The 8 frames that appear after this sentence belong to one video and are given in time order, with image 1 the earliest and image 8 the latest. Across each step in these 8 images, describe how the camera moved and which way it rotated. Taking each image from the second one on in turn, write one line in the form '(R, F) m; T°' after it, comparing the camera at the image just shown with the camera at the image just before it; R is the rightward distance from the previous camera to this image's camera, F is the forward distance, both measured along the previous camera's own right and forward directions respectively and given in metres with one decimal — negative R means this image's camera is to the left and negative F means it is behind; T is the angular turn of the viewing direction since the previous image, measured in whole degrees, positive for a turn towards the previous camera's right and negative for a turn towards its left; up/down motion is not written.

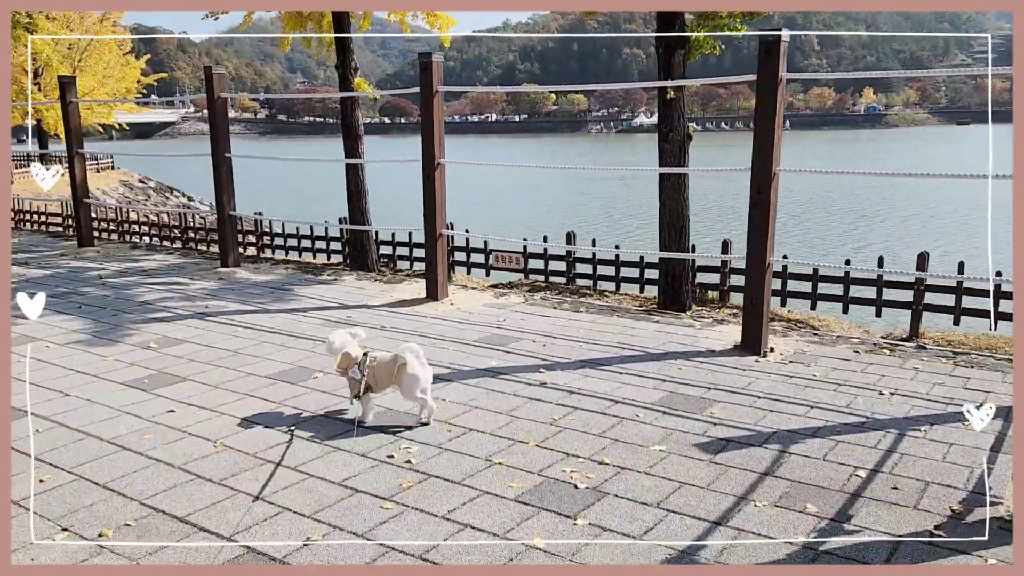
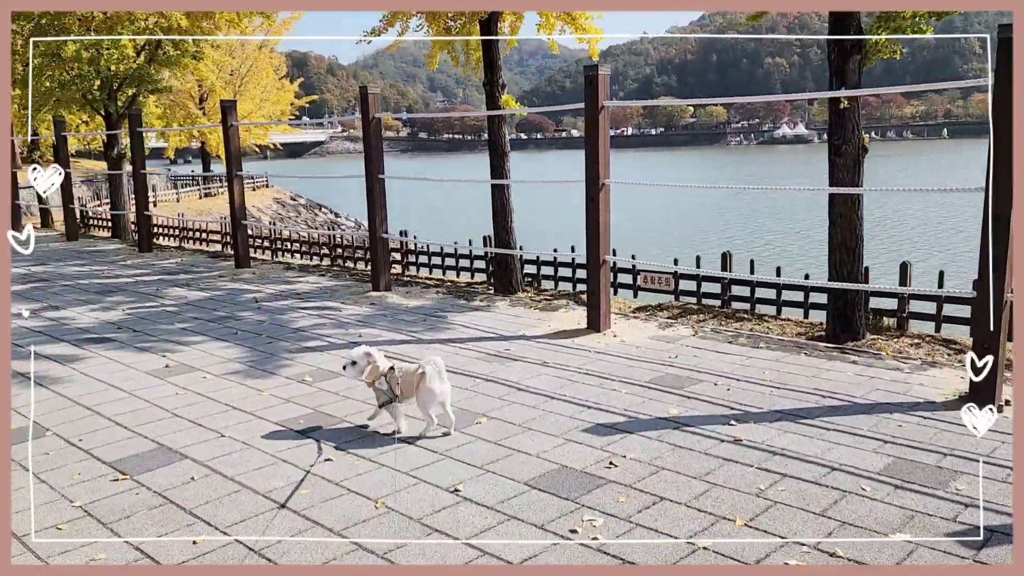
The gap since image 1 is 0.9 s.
(-0.2, +0.4) m; -9°
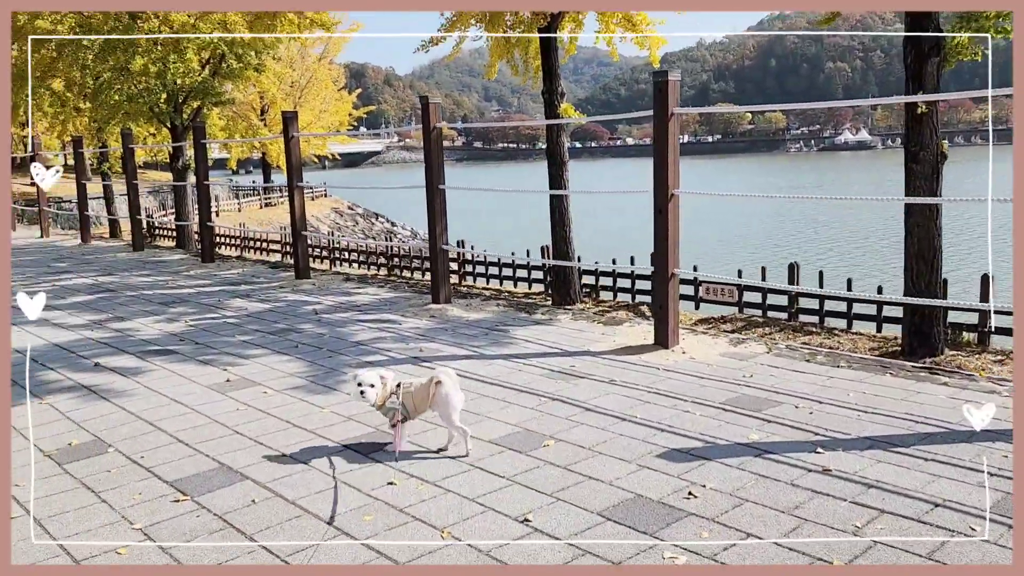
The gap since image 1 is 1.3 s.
(-0.1, +0.1) m; -4°
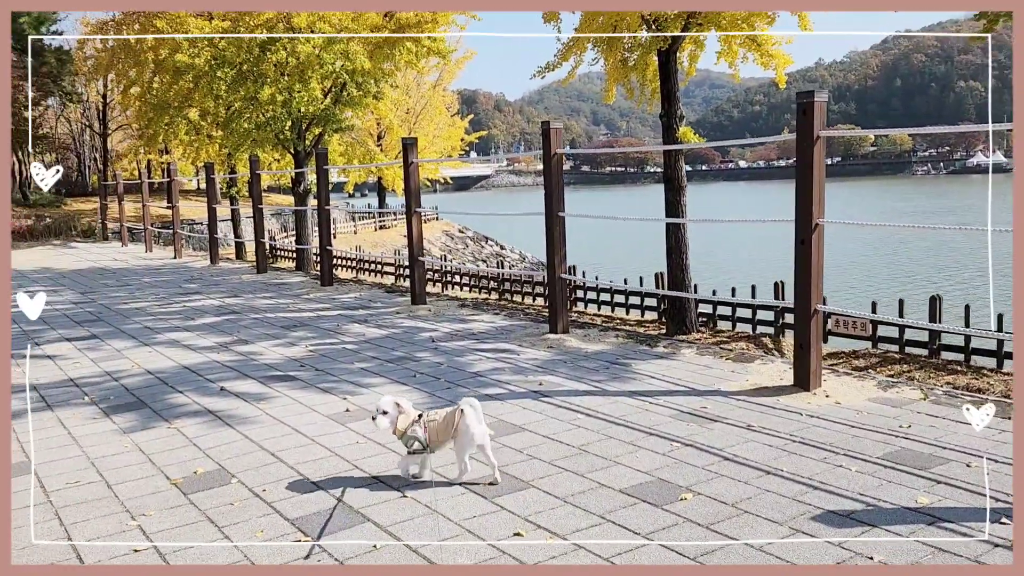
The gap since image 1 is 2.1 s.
(-0.1, +0.2) m; -7°
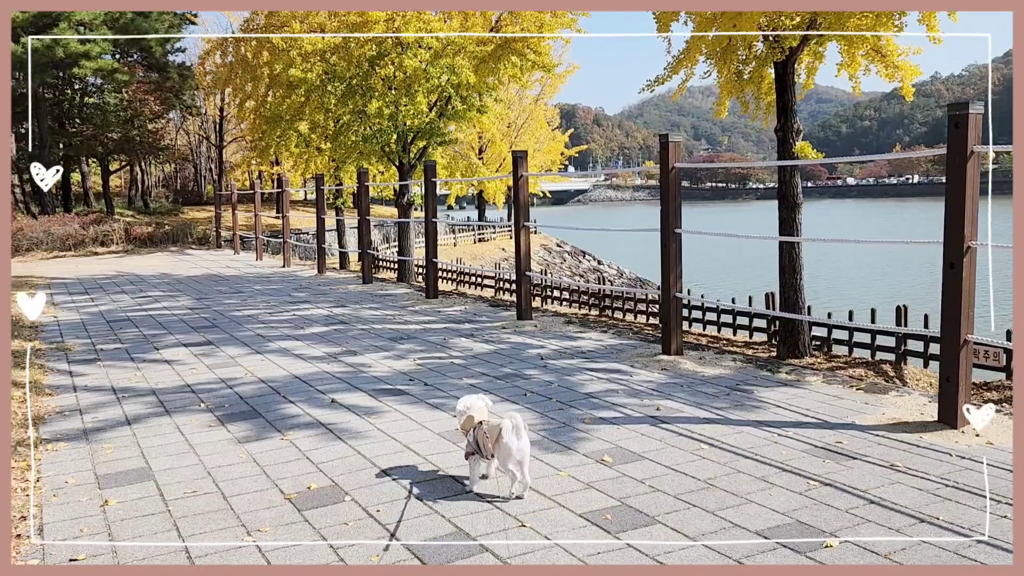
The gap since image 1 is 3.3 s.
(-0.1, +0.1) m; -6°
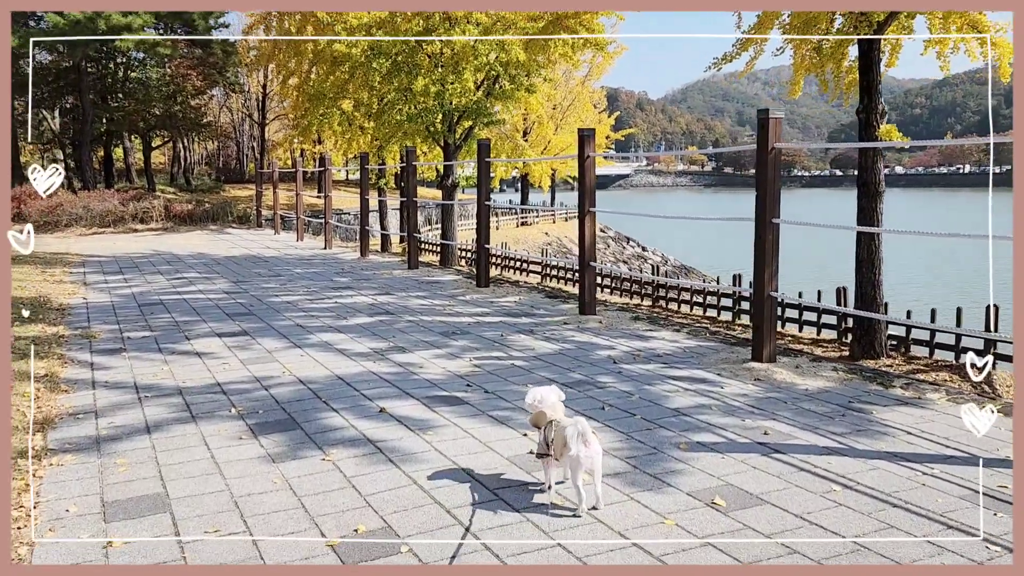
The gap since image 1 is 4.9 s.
(-0.2, +0.6) m; -3°
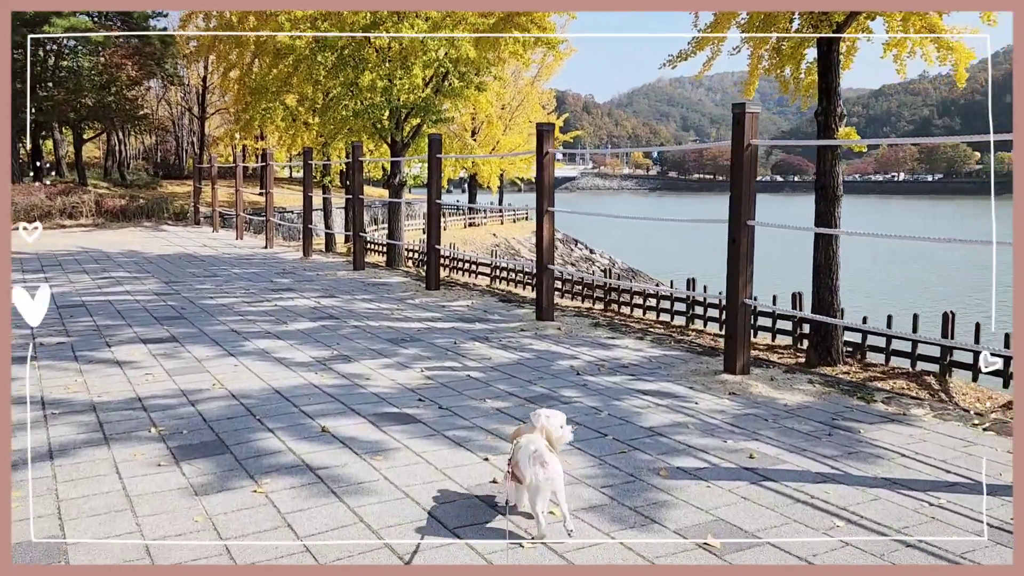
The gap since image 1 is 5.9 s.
(-0.1, +0.4) m; +4°
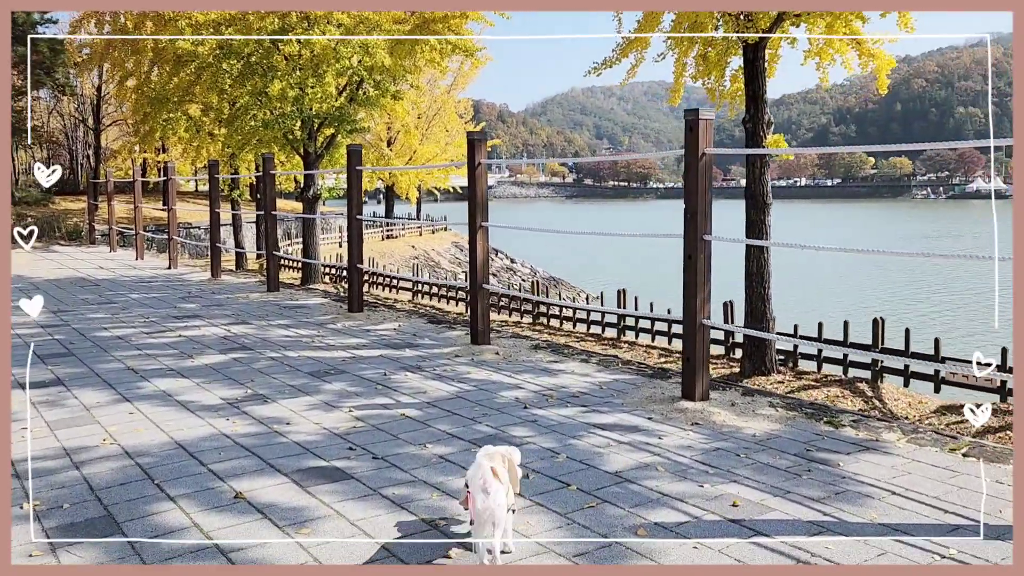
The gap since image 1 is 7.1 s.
(-0.1, +0.4) m; +6°
